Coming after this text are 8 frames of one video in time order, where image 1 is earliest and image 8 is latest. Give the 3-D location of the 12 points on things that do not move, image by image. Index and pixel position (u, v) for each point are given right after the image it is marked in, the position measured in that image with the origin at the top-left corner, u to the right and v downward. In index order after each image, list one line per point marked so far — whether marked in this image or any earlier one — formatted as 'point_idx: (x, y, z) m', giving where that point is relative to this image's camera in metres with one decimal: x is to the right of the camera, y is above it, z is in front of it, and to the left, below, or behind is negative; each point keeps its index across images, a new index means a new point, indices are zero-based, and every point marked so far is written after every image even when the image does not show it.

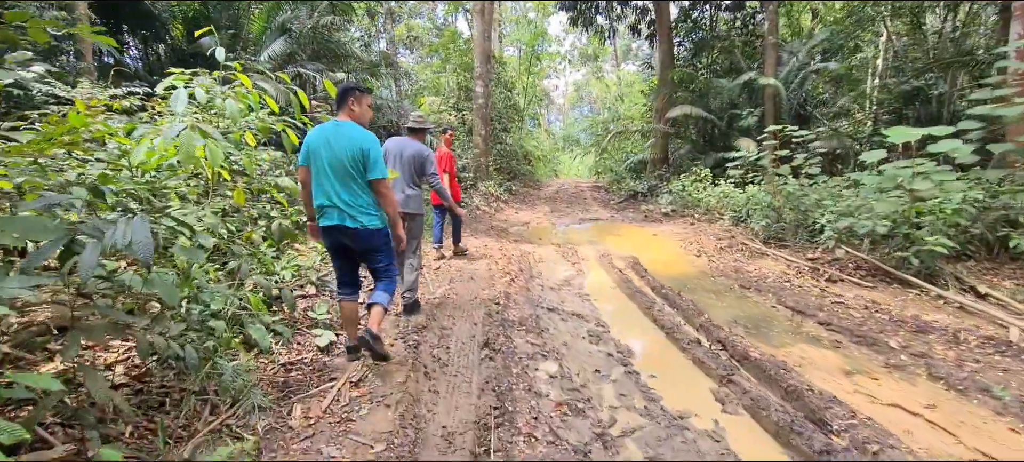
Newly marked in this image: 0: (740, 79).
0: (+5.8, +3.9, +12.6) m
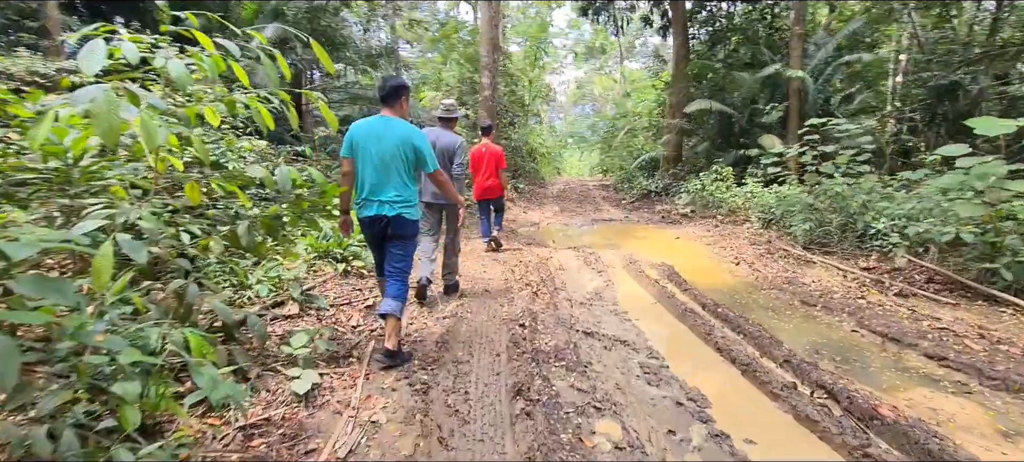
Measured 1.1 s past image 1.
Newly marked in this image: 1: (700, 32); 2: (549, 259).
0: (+6.0, +3.8, +11.8) m
1: (+5.3, +5.7, +14.2) m
2: (+0.4, -0.3, +5.8) m
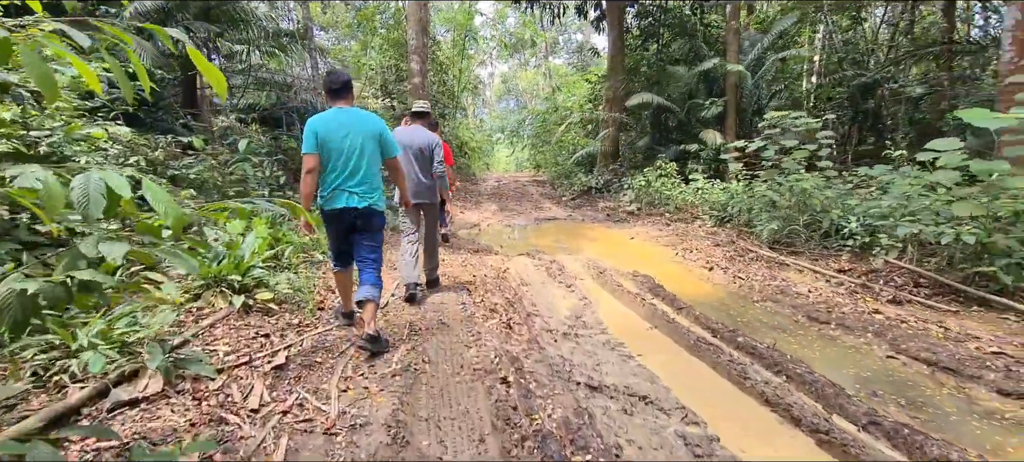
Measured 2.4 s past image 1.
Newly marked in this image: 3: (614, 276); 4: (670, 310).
0: (+4.5, +3.9, +11.7) m
1: (+3.4, +5.8, +13.9) m
2: (-0.1, -0.4, +5.0) m
3: (+1.0, -0.4, +4.7) m
4: (+1.2, -0.6, +3.6) m
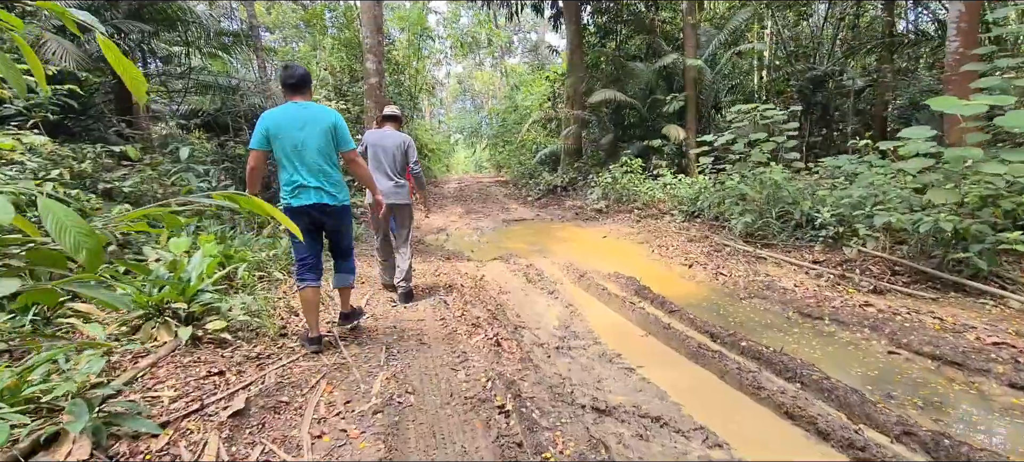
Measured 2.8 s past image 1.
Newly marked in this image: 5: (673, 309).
0: (+3.5, +4.0, +11.8) m
1: (+2.2, +5.9, +13.8) m
2: (-0.3, -0.4, +4.7) m
3: (+0.8, -0.4, +4.5) m
4: (+1.0, -0.6, +3.5) m
5: (+1.1, -0.6, +3.5) m
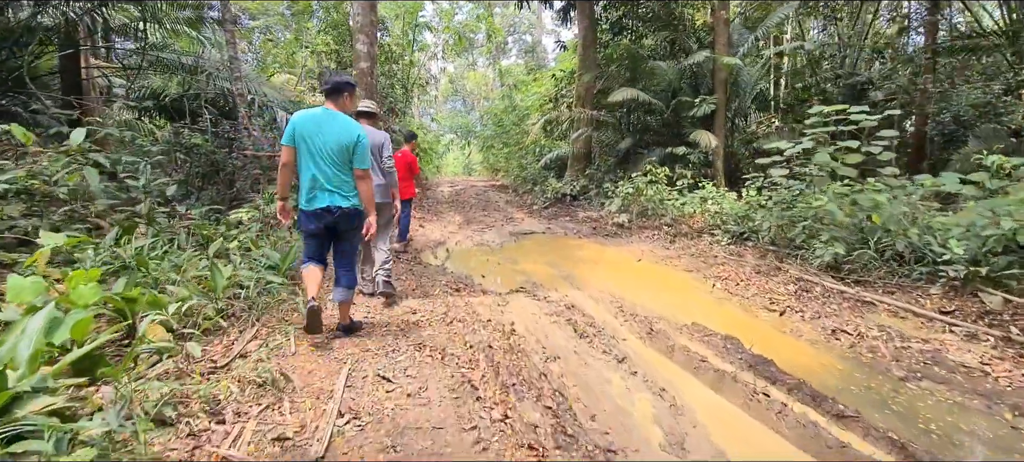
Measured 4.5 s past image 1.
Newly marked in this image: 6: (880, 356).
0: (+3.7, +3.6, +10.6) m
1: (+2.4, +5.6, +12.6) m
2: (0.0, -0.6, +3.3) m
3: (+1.1, -0.7, +3.1) m
4: (+1.4, -0.8, +2.2) m
5: (+1.5, -0.8, +2.2) m
6: (+2.2, -0.8, +3.0) m
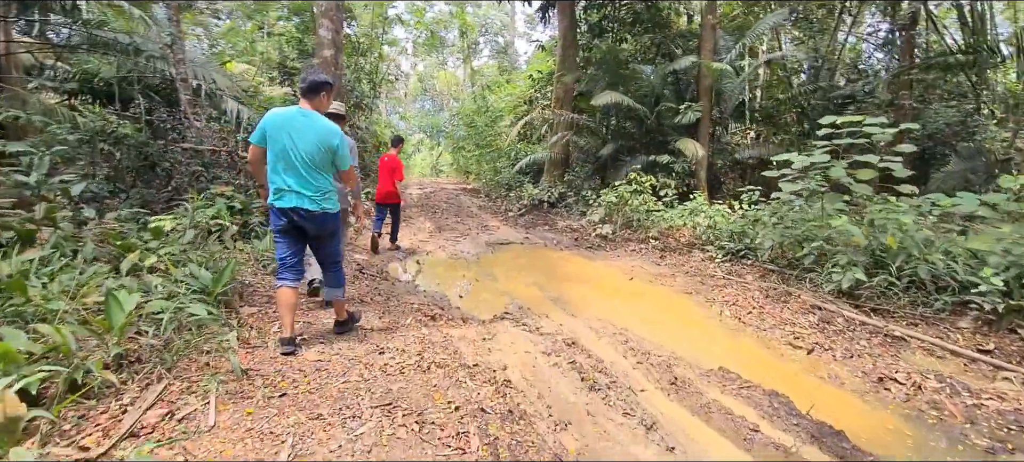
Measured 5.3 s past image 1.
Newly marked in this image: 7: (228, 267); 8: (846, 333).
0: (+3.2, +3.4, +10.2) m
1: (+1.8, +5.3, +12.1) m
2: (-0.1, -0.8, +2.7) m
3: (+1.0, -0.8, +2.6) m
4: (+1.4, -1.0, +1.6) m
5: (+1.5, -1.0, +1.7) m
6: (+2.2, -0.9, +2.5) m
7: (-1.9, -0.2, +3.2) m
8: (+2.5, -0.8, +3.7) m
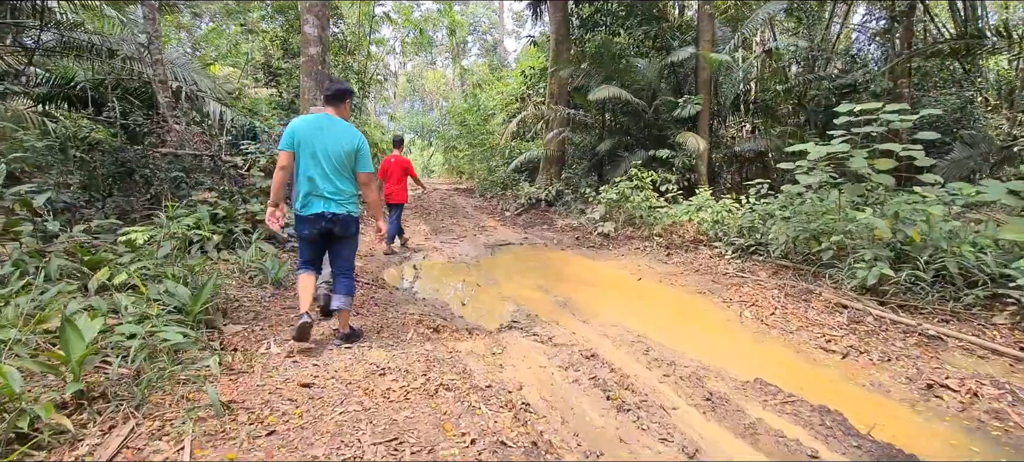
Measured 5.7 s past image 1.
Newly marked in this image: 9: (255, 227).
0: (+3.1, +3.5, +9.9) m
1: (+1.6, +5.4, +11.9) m
2: (0.0, -0.8, +2.4) m
3: (+1.1, -0.8, +2.3) m
4: (+1.5, -1.0, +1.3) m
5: (+1.6, -0.9, +1.4) m
6: (+2.3, -0.9, +2.3) m
7: (-1.8, -0.3, +2.9) m
8: (+2.6, -0.7, +3.5) m
9: (-2.7, 0.0, +5.1) m
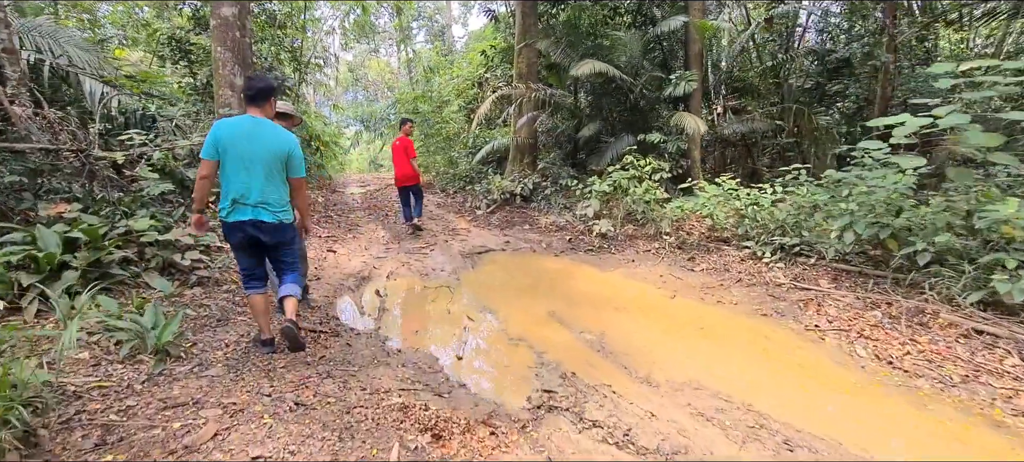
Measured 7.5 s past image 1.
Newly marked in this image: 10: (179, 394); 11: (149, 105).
0: (+2.5, +3.6, +8.8) m
1: (+0.7, +5.4, +10.5) m
2: (+0.3, -0.9, +1.1) m
3: (+1.4, -0.9, +1.1) m
4: (+1.9, -1.0, +0.2) m
5: (+2.0, -1.0, +0.2) m
6: (+2.6, -1.0, +1.2) m
7: (-1.5, -0.5, +1.4) m
8: (+2.8, -0.7, +2.4) m
9: (-2.7, -0.2, +3.5) m
10: (-1.5, -0.7, +2.2) m
11: (-4.4, +1.5, +6.0) m
